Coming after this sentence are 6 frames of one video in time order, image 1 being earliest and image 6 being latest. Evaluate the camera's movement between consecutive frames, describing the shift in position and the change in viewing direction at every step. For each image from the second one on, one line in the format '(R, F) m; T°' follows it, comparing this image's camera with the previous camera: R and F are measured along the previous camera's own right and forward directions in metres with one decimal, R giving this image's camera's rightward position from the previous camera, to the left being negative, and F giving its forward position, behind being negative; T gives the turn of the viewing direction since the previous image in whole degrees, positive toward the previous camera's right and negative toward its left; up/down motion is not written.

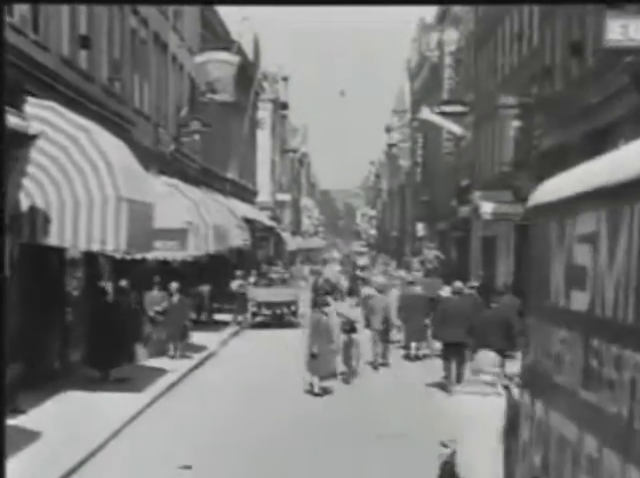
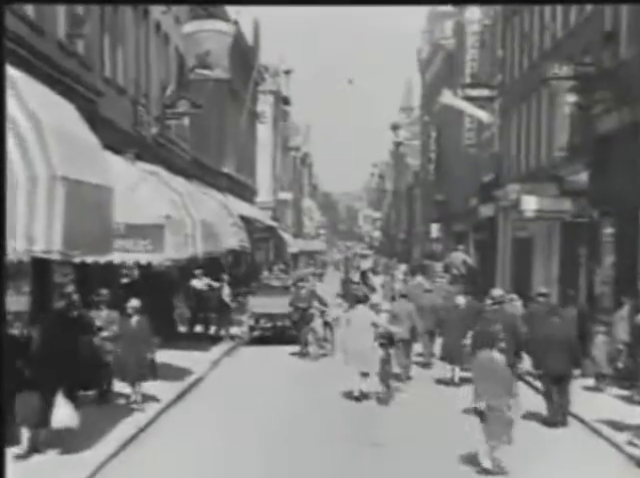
(-0.1, +3.0) m; 0°
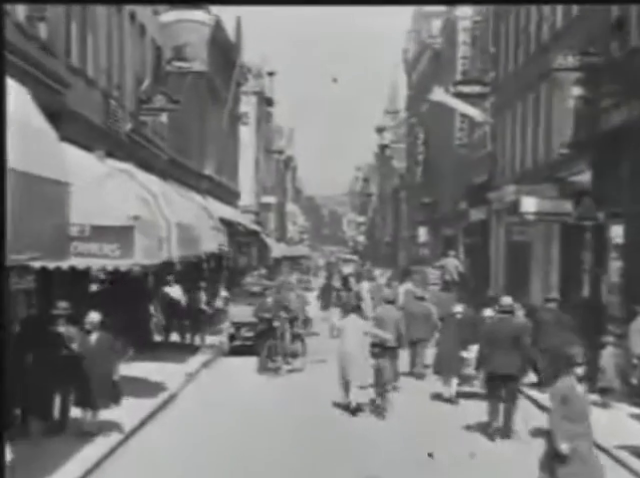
(0.0, +1.0) m; +1°
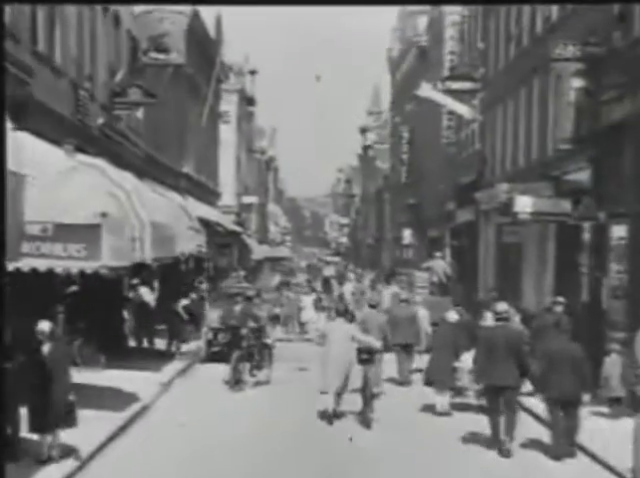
(0.0, +0.8) m; +1°
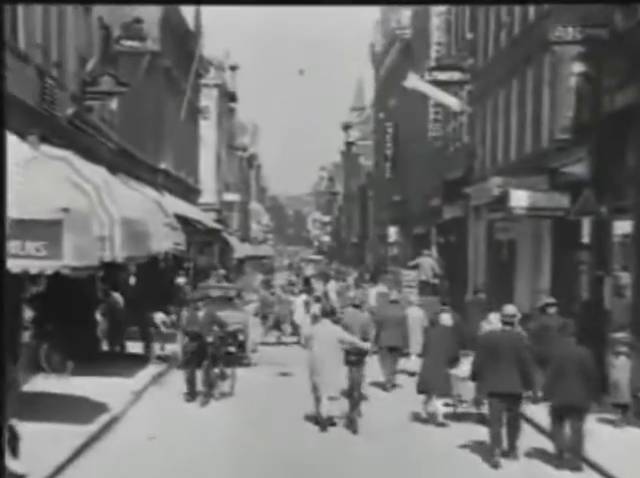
(0.0, +0.8) m; +1°
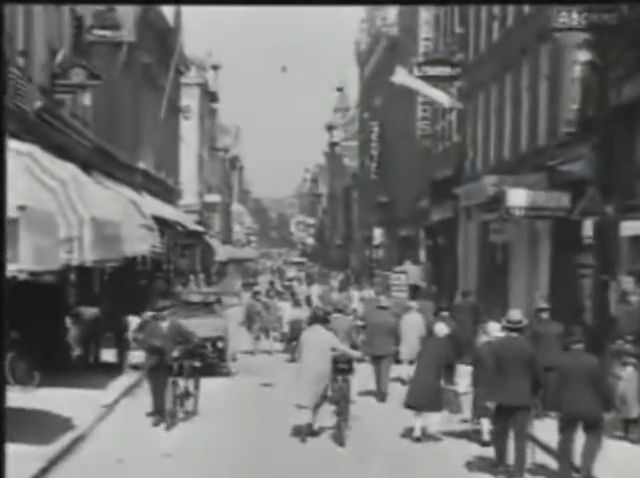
(0.0, +0.8) m; +1°
